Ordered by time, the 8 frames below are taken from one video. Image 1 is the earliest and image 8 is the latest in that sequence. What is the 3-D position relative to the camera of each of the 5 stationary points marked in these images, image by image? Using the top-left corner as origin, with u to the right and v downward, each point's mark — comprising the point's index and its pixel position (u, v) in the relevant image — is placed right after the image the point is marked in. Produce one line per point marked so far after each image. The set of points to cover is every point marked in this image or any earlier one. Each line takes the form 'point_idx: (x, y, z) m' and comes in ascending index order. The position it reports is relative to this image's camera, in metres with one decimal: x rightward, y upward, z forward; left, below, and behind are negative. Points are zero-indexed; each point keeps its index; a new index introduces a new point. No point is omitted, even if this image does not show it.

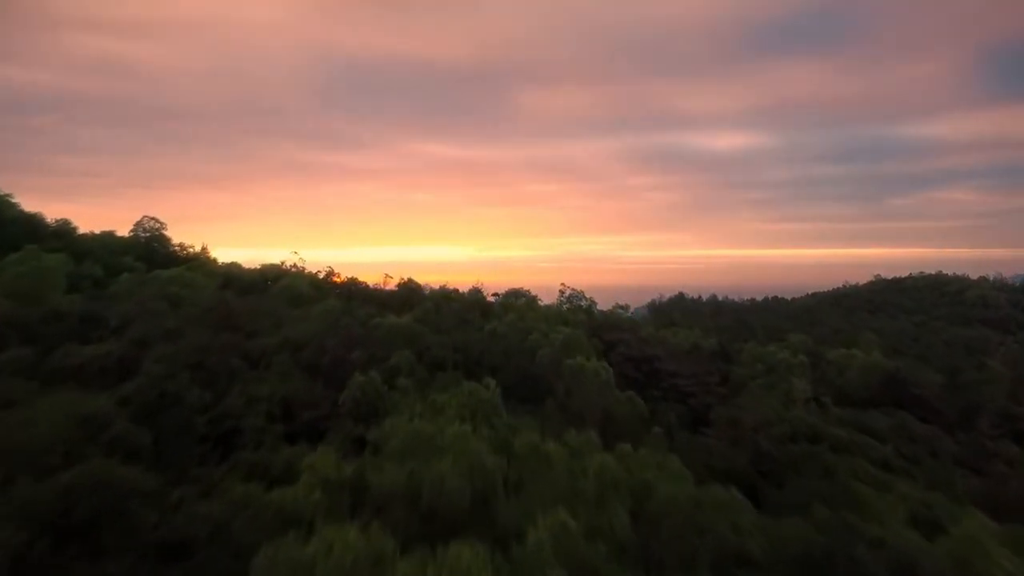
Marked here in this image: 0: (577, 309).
0: (+2.2, -0.7, +19.1) m
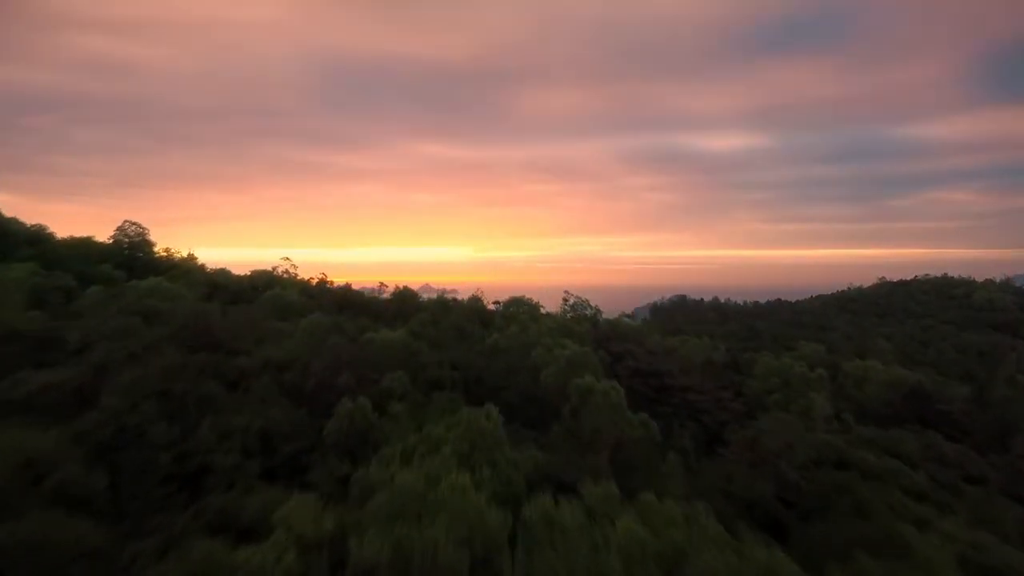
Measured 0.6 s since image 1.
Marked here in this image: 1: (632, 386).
0: (+2.2, -0.9, +18.3) m
1: (+3.2, -2.6, +15.0) m
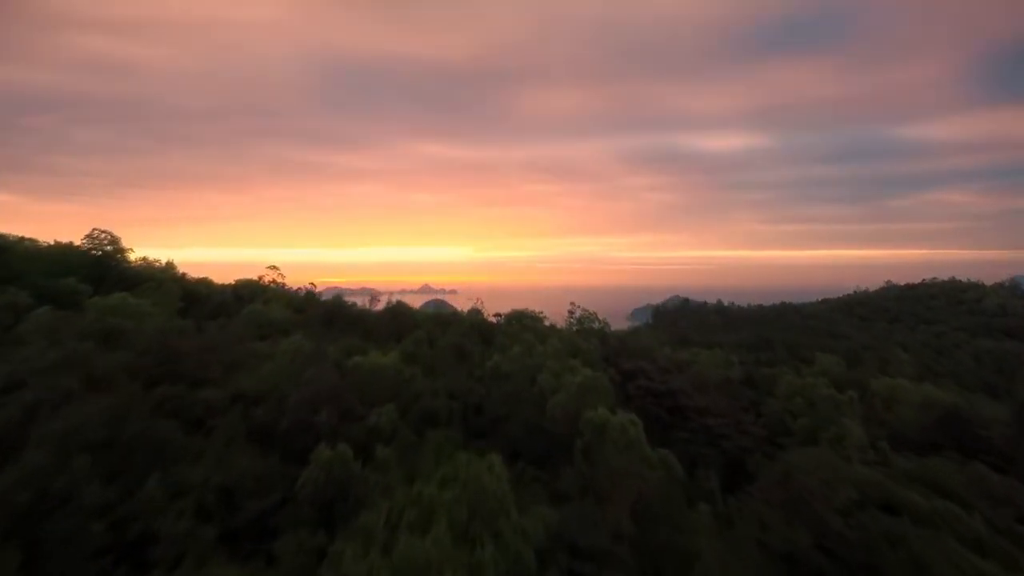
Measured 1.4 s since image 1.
0: (+2.3, -1.3, +17.1) m
1: (+3.2, -2.9, +13.8) m
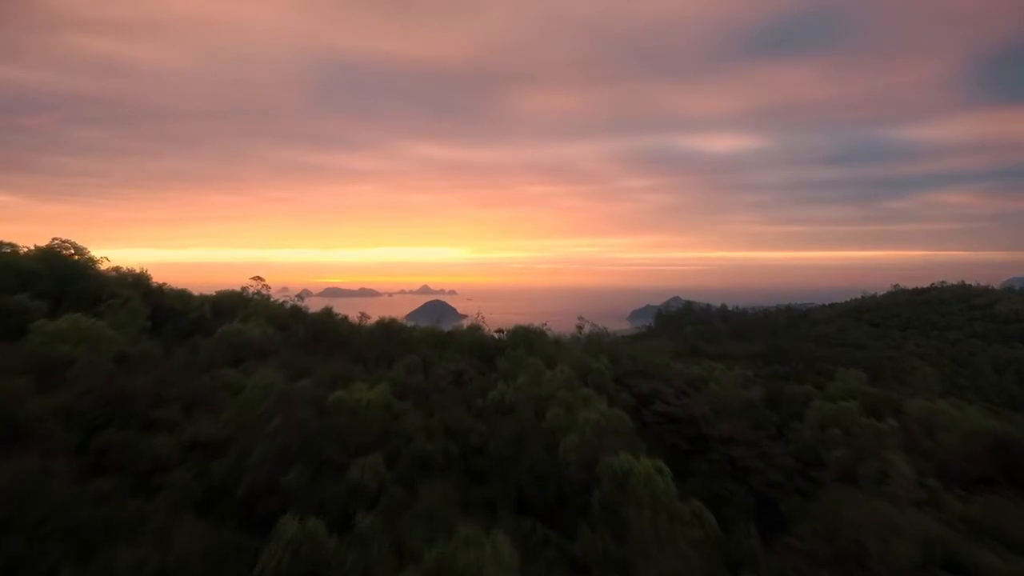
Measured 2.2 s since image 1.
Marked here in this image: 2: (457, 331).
0: (+2.4, -1.6, +15.8) m
1: (+3.3, -3.3, +12.5) m
2: (-1.3, -1.1, +13.5) m
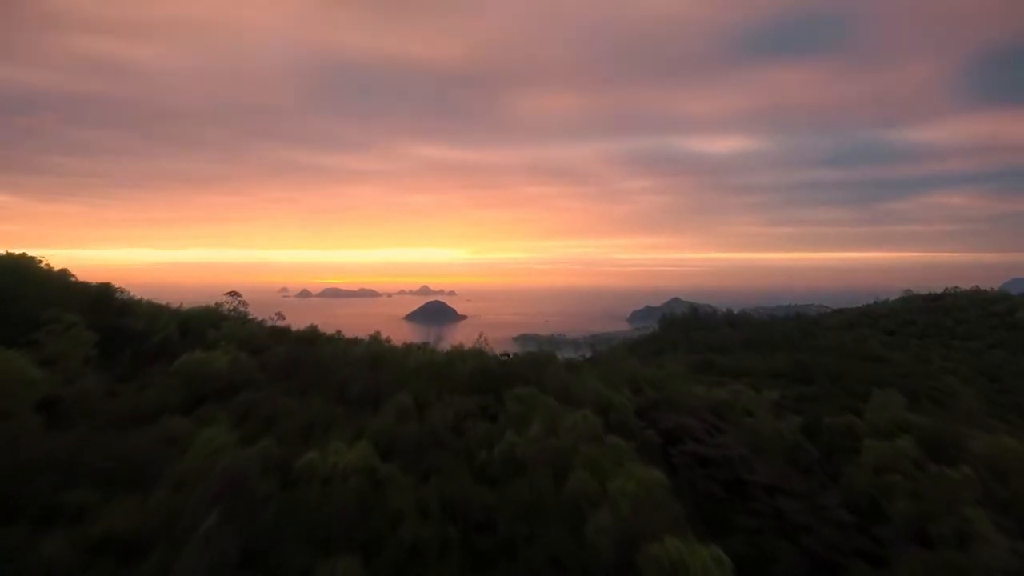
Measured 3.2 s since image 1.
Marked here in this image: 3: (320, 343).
0: (+2.5, -2.1, +14.1) m
1: (+3.5, -3.7, +10.7) m
2: (-1.1, -1.5, +11.8) m
3: (-4.3, -1.3, +12.7) m
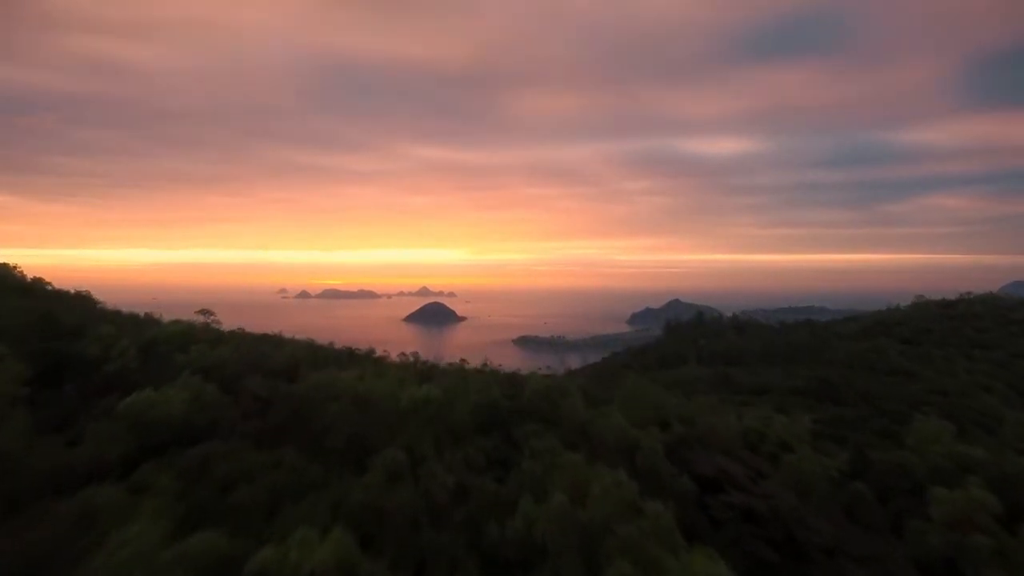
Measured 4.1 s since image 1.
0: (+2.7, -2.5, +12.4) m
1: (+3.7, -4.1, +9.1) m
2: (-0.9, -1.9, +10.1) m
3: (-4.1, -1.7, +11.0) m
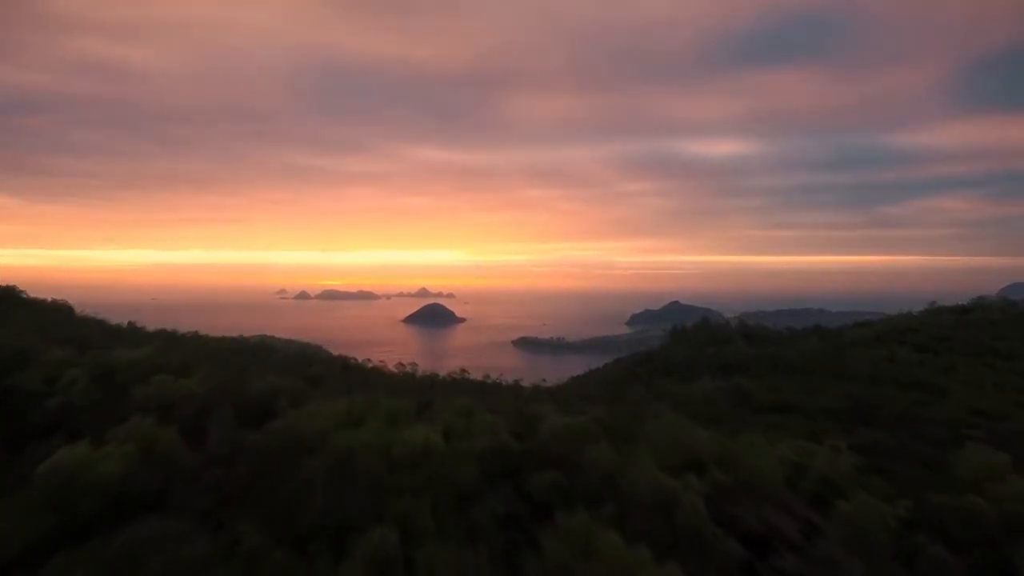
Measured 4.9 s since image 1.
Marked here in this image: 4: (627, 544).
0: (+3.0, -2.9, +10.8) m
1: (+3.9, -4.5, +7.5) m
2: (-0.7, -2.3, +8.5) m
3: (-3.9, -2.1, +9.4) m
4: (+1.6, -2.8, +7.2) m
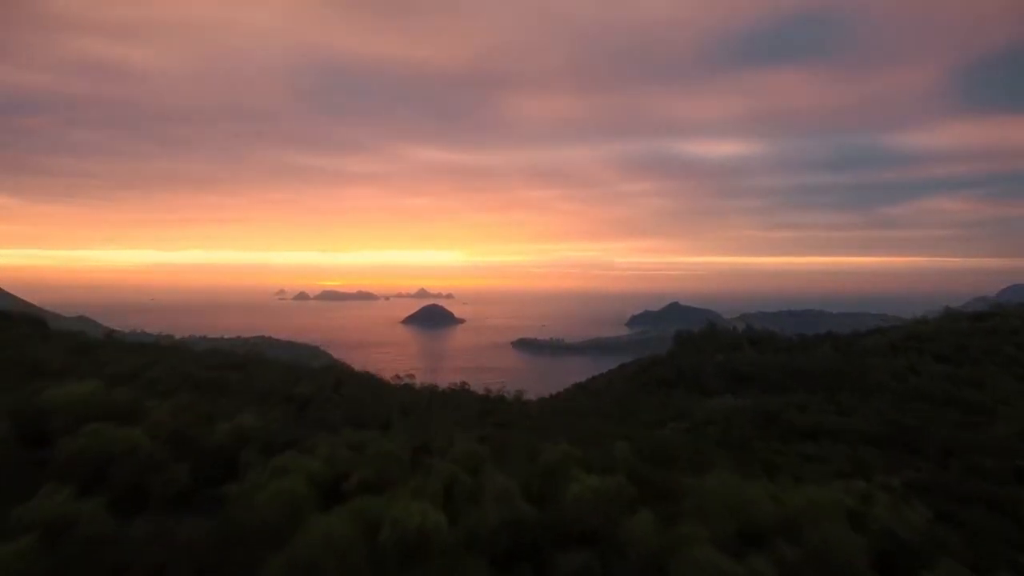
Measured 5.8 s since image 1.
0: (+3.2, -3.3, +9.0) m
1: (+4.1, -5.0, +5.7) m
2: (-0.5, -2.7, +6.7) m
3: (-3.7, -2.5, +7.6) m
4: (+1.8, -3.2, +5.3) m
